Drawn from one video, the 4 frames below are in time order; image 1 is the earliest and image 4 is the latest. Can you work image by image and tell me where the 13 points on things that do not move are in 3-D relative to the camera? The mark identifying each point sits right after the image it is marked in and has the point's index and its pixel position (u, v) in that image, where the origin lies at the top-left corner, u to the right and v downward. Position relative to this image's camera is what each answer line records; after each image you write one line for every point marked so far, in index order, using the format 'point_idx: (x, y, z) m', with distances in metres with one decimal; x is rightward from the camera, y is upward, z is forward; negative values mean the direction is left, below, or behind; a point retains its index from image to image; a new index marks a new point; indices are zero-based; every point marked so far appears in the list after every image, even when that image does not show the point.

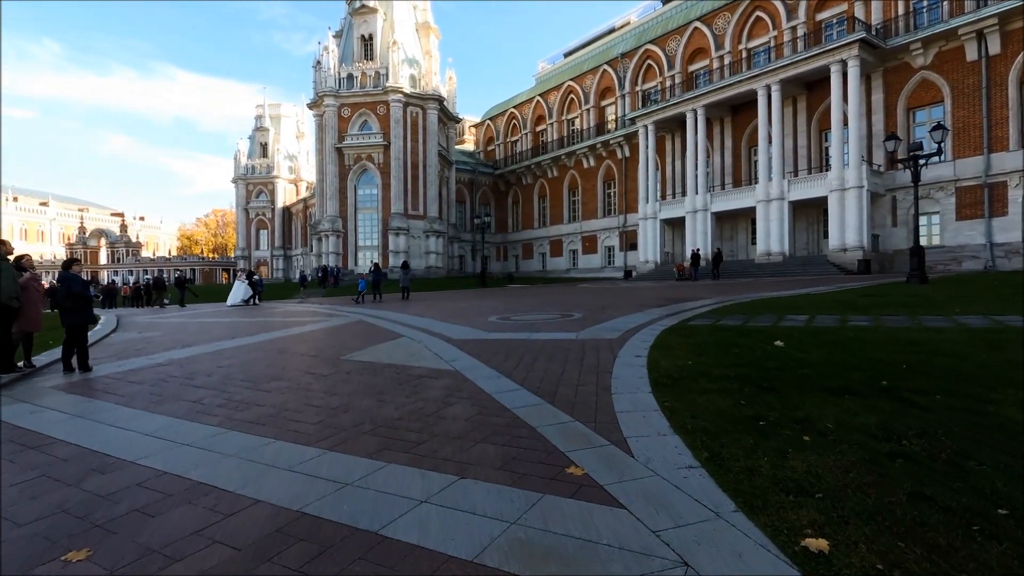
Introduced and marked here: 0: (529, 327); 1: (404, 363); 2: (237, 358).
0: (+0.3, -0.8, +10.8) m
1: (-1.5, -1.0, +7.4) m
2: (-4.1, -1.1, +8.1) m
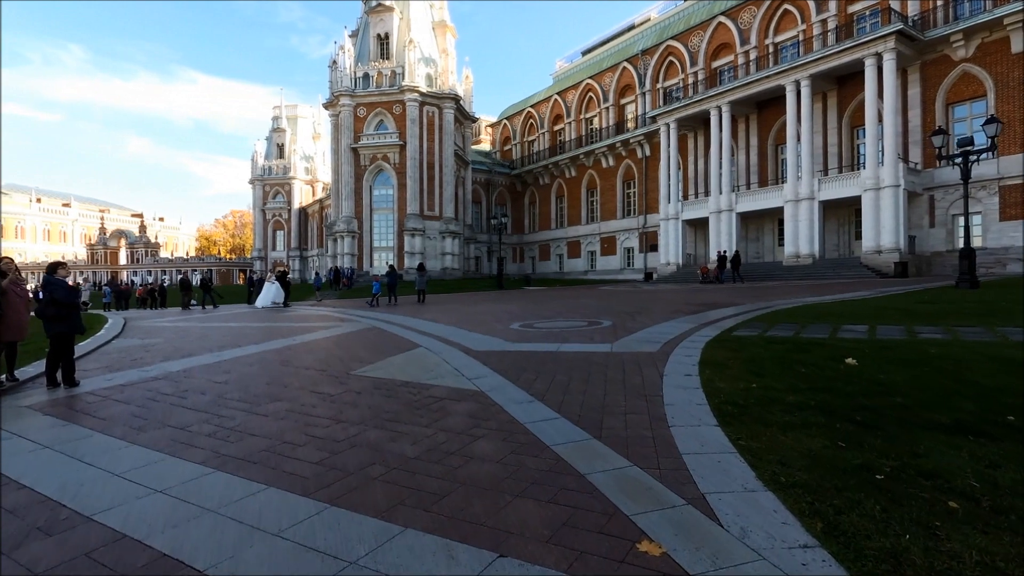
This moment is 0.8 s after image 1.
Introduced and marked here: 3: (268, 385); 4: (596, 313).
0: (+0.8, -0.9, +9.9) m
1: (-1.1, -1.1, +6.6) m
2: (-3.7, -1.2, +7.4) m
3: (-2.9, -1.2, +6.5) m
4: (+2.1, -0.6, +13.7) m
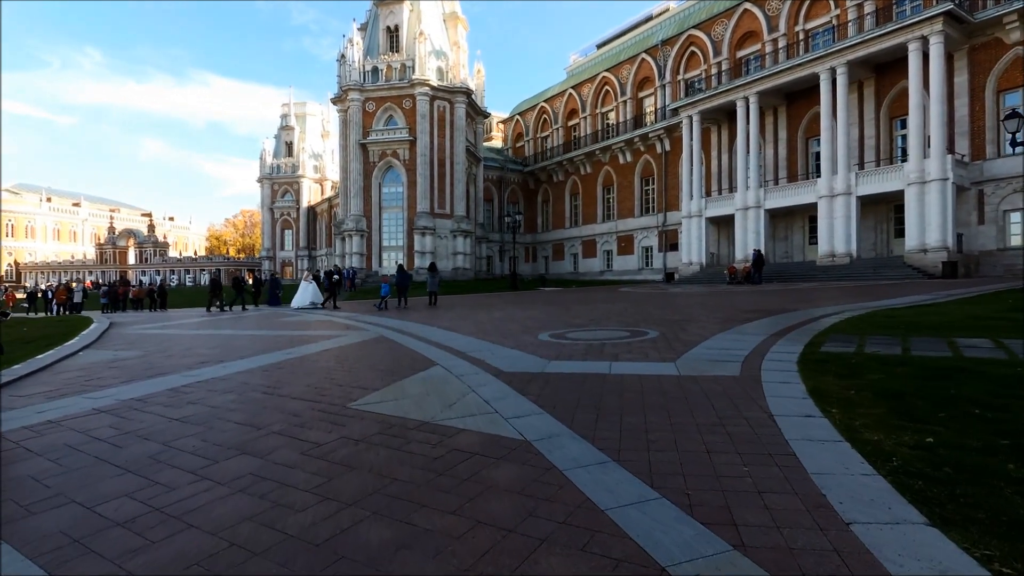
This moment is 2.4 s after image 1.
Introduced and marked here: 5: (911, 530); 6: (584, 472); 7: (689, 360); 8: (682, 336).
0: (+1.3, -1.0, +8.2) m
1: (-0.6, -1.2, +4.9) m
2: (-3.2, -1.2, +5.7) m
3: (-2.5, -1.2, +4.9) m
4: (+2.7, -0.7, +12.0) m
5: (+2.0, -1.2, +2.8) m
6: (+0.5, -1.2, +3.6) m
7: (+2.4, -1.0, +7.3) m
8: (+2.9, -0.8, +9.4) m
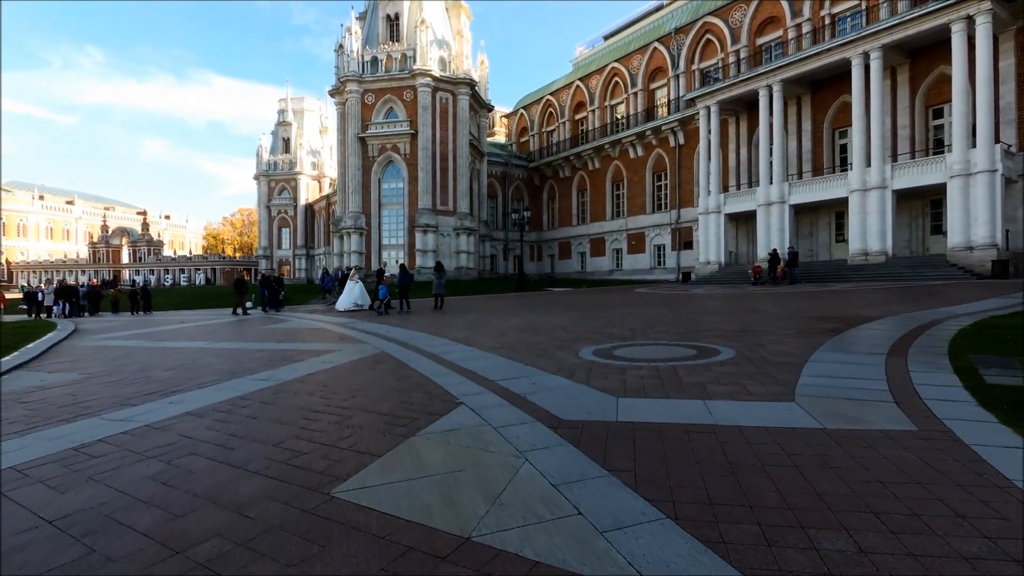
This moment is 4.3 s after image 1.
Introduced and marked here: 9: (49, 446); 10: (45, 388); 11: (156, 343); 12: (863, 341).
0: (+1.8, -1.0, +6.1) m
1: (-0.1, -1.3, +2.8) m
2: (-2.7, -1.3, +3.6) m
3: (-1.9, -1.3, +2.8) m
4: (+3.2, -0.8, +9.9) m
5: (+2.6, -1.3, +0.7) m
6: (+1.0, -1.3, +1.6) m
7: (+2.9, -1.1, +5.3) m
8: (+3.5, -0.9, +7.4) m
9: (-3.9, -1.3, +4.7) m
10: (-6.1, -1.3, +7.2) m
11: (-7.9, -1.2, +12.1) m
12: (+5.3, -0.8, +8.3) m
